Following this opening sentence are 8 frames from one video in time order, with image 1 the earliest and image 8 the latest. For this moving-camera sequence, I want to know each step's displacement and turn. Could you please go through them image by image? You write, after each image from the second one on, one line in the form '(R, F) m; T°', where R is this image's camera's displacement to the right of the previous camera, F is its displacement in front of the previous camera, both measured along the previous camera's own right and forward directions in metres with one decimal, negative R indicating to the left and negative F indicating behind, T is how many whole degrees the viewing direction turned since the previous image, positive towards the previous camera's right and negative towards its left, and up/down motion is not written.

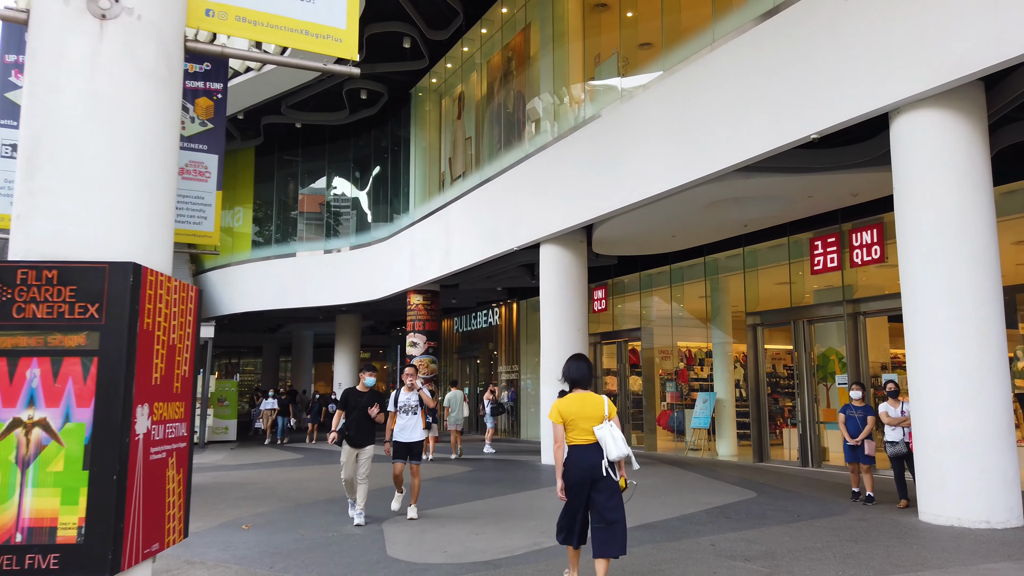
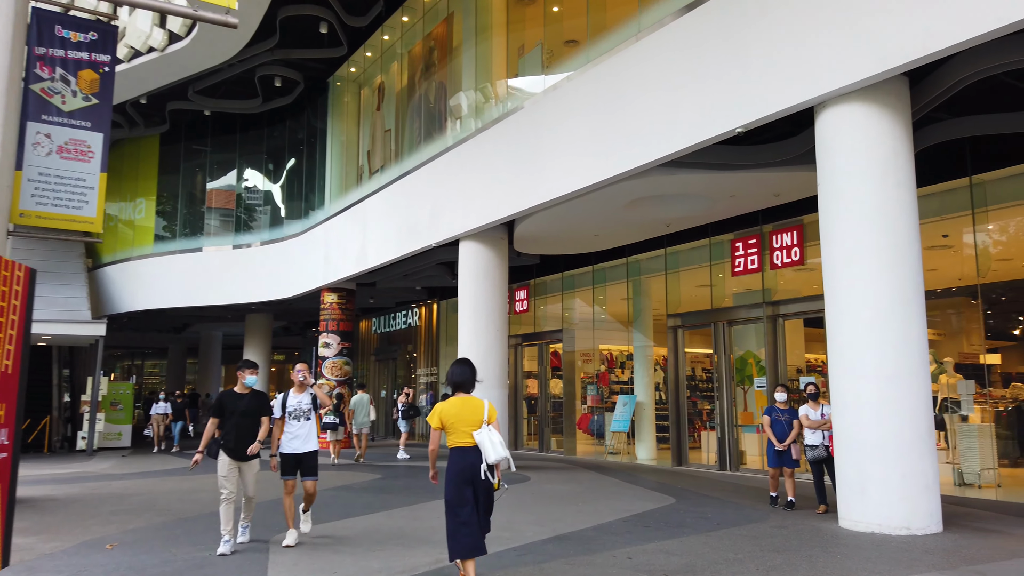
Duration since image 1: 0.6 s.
(+0.2, +0.6) m; +6°
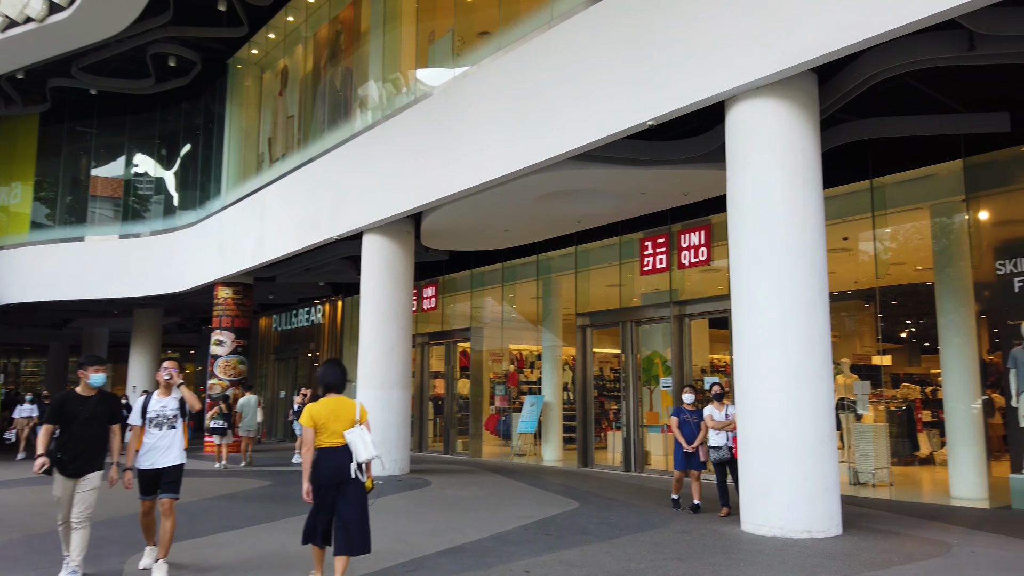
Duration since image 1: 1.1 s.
(+0.2, +0.5) m; +7°
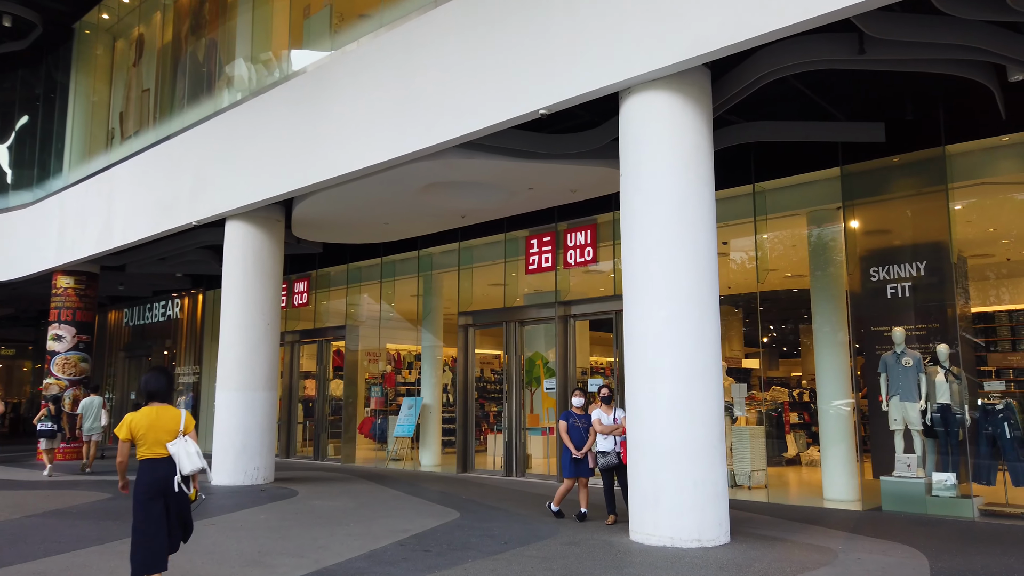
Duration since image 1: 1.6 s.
(0.0, +0.6) m; +9°
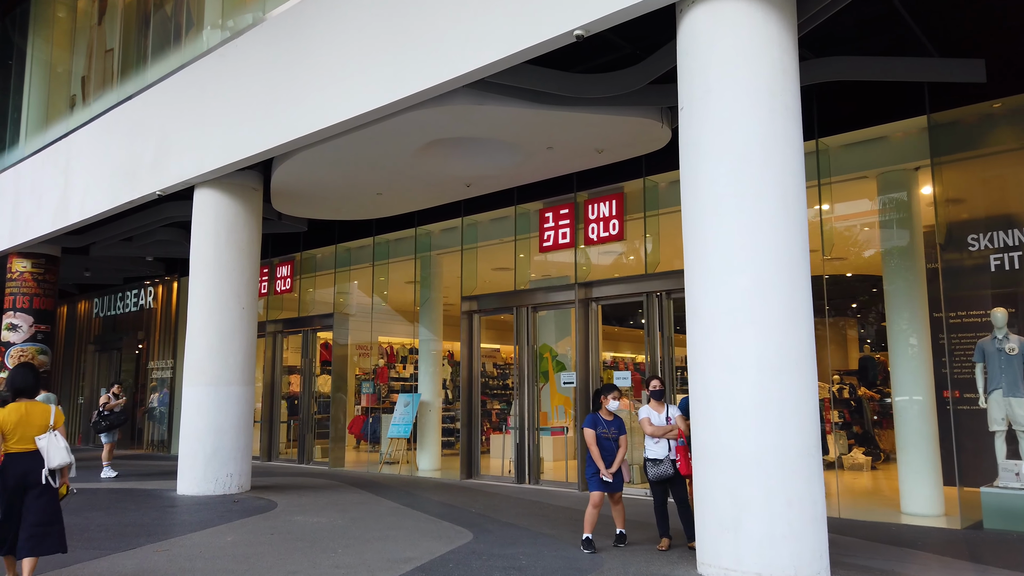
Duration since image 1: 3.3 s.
(-0.3, +1.6) m; +1°
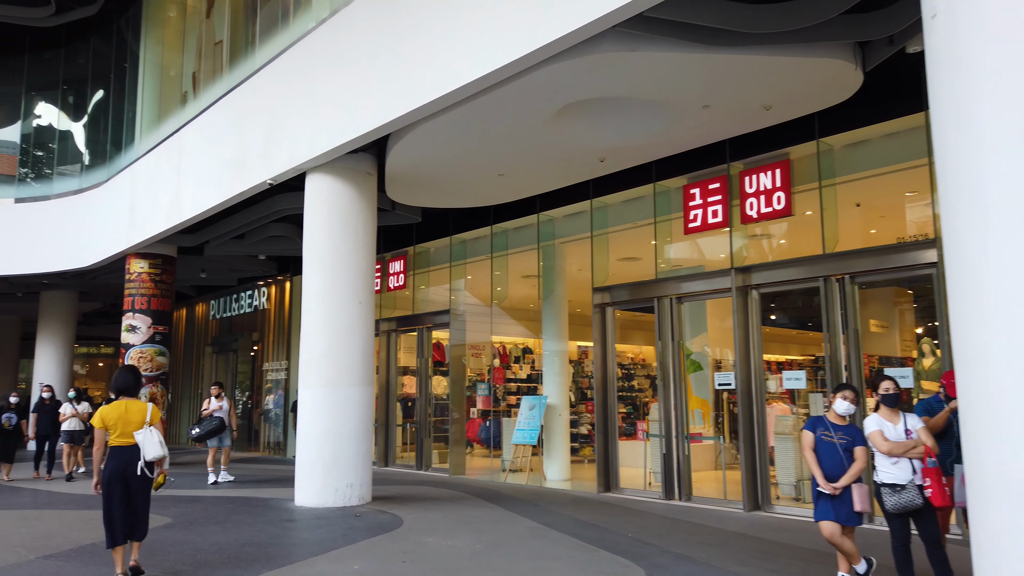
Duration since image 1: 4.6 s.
(-0.6, +1.2) m; -7°
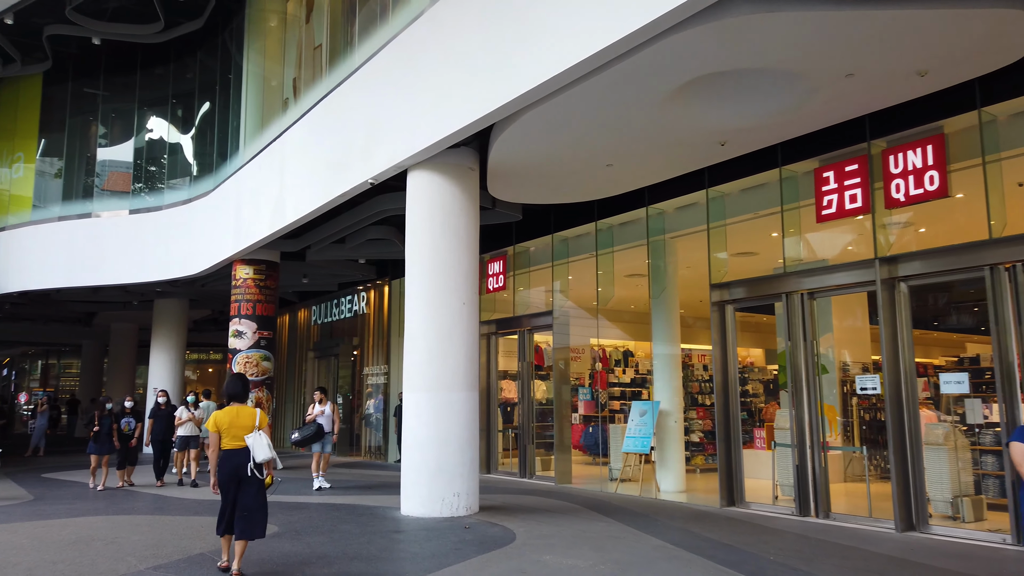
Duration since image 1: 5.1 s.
(-0.3, +0.6) m; -7°
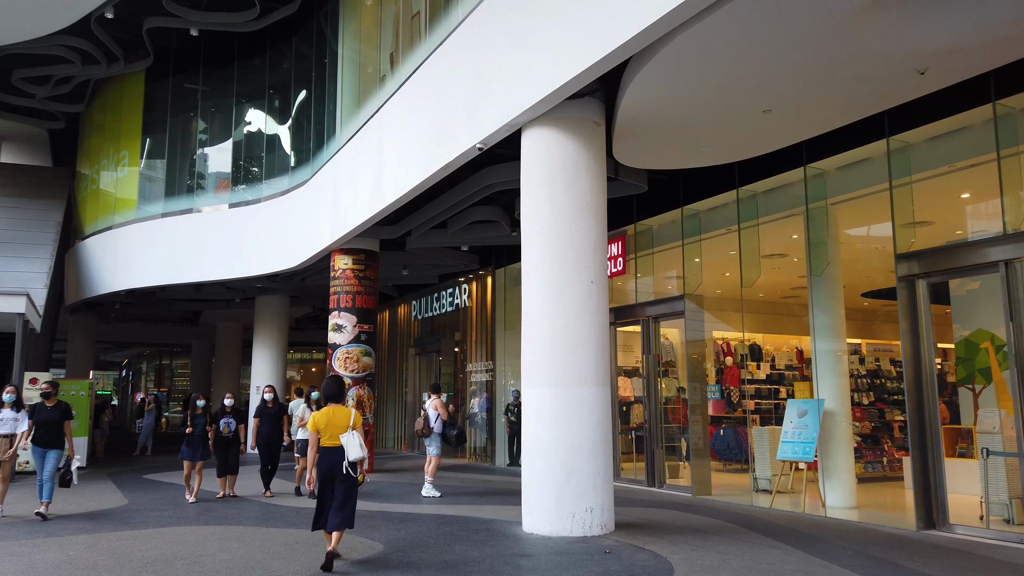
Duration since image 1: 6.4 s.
(-0.5, +1.4) m; -7°
